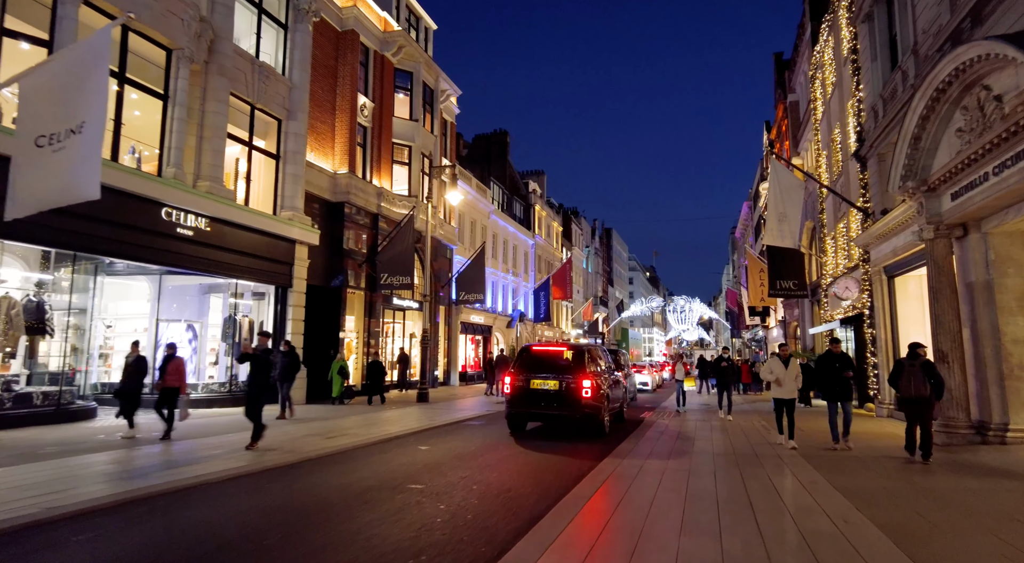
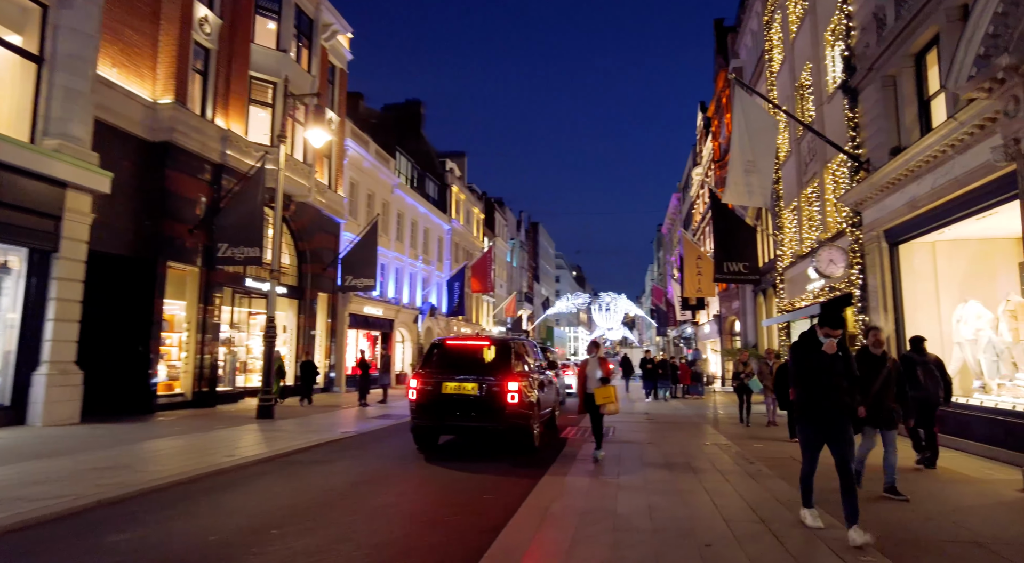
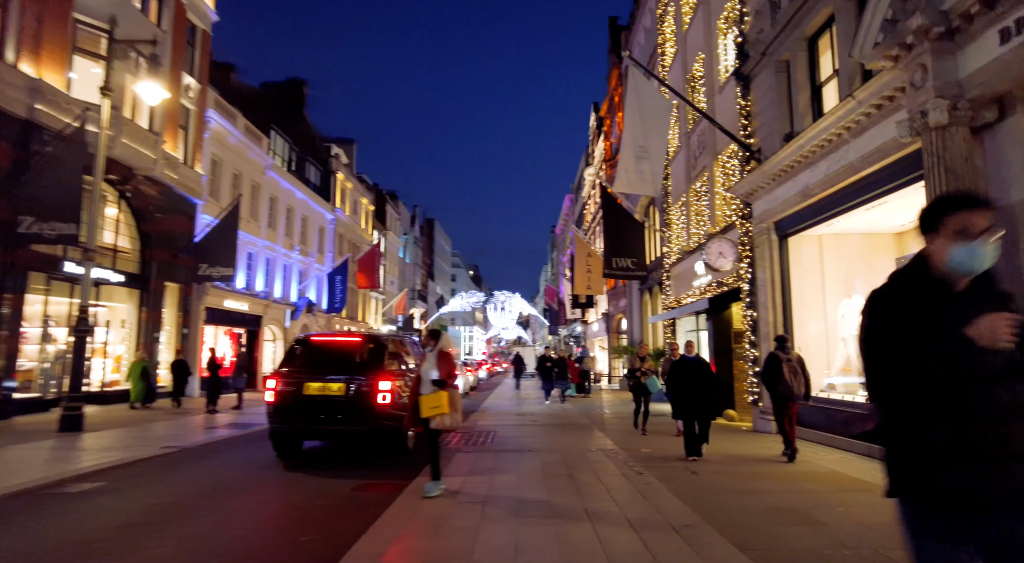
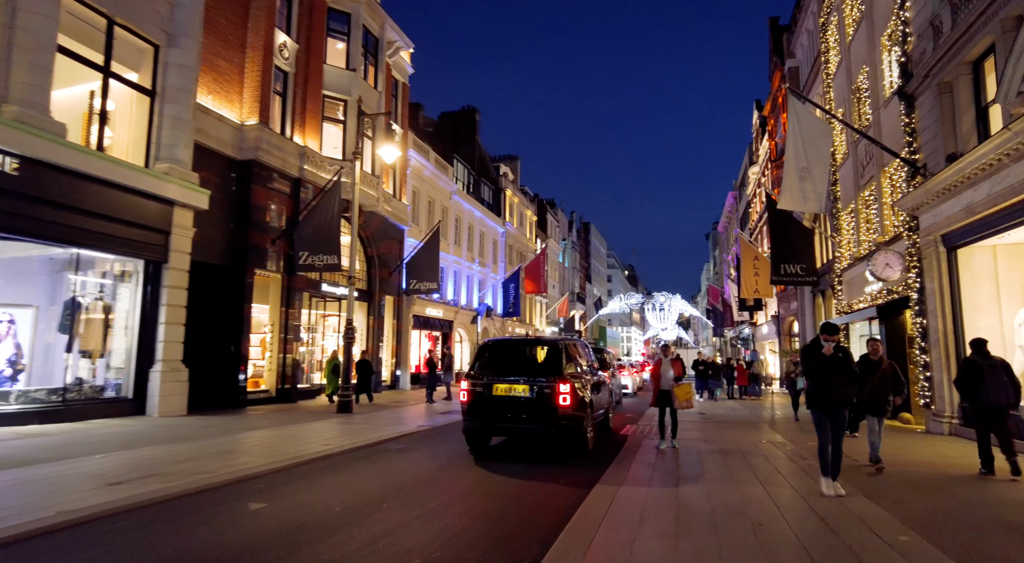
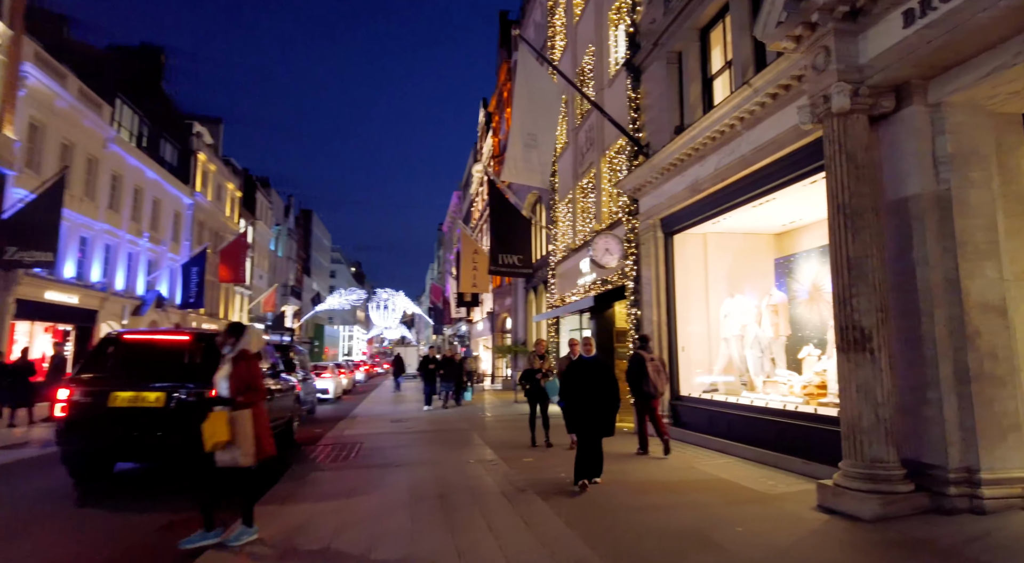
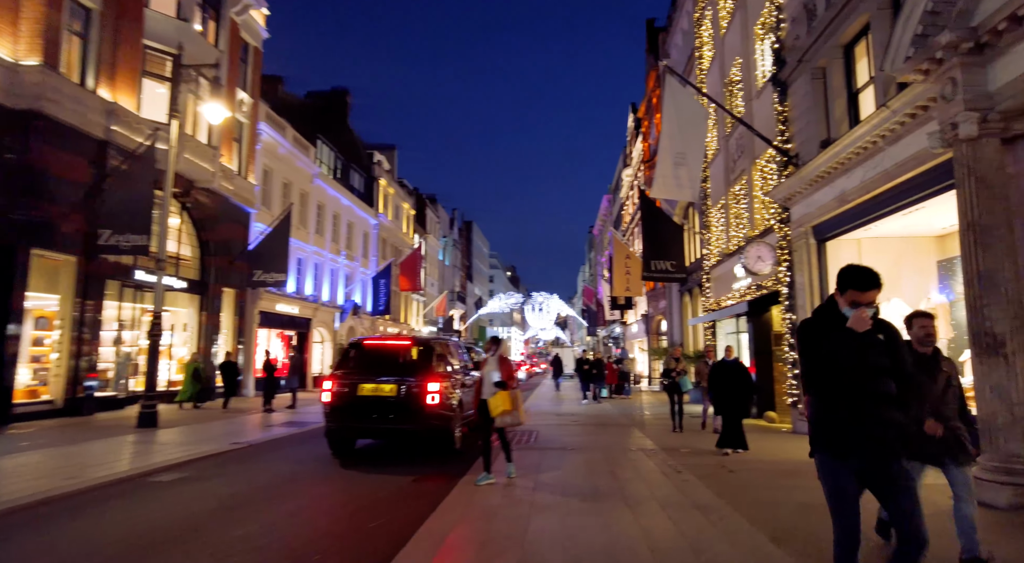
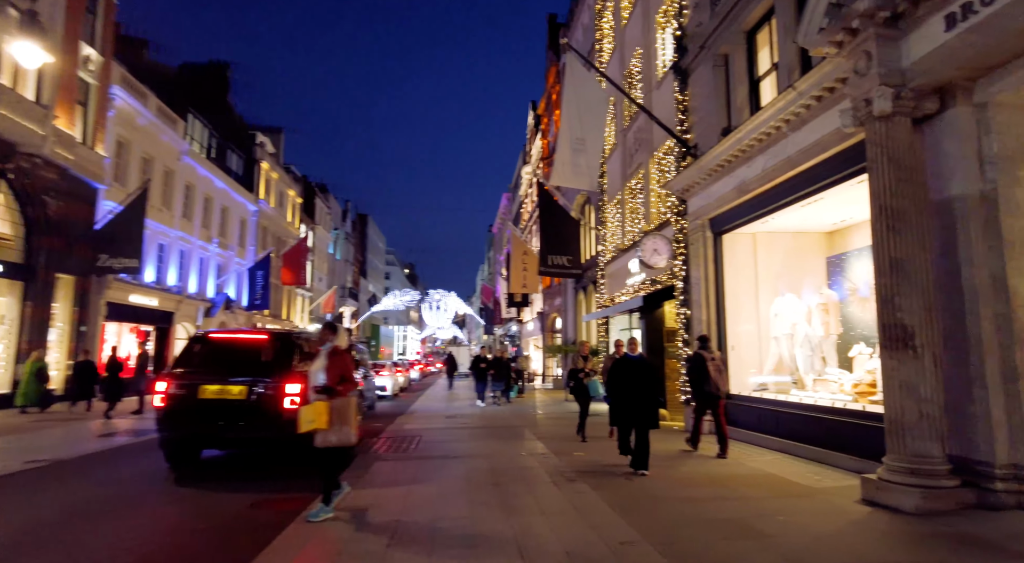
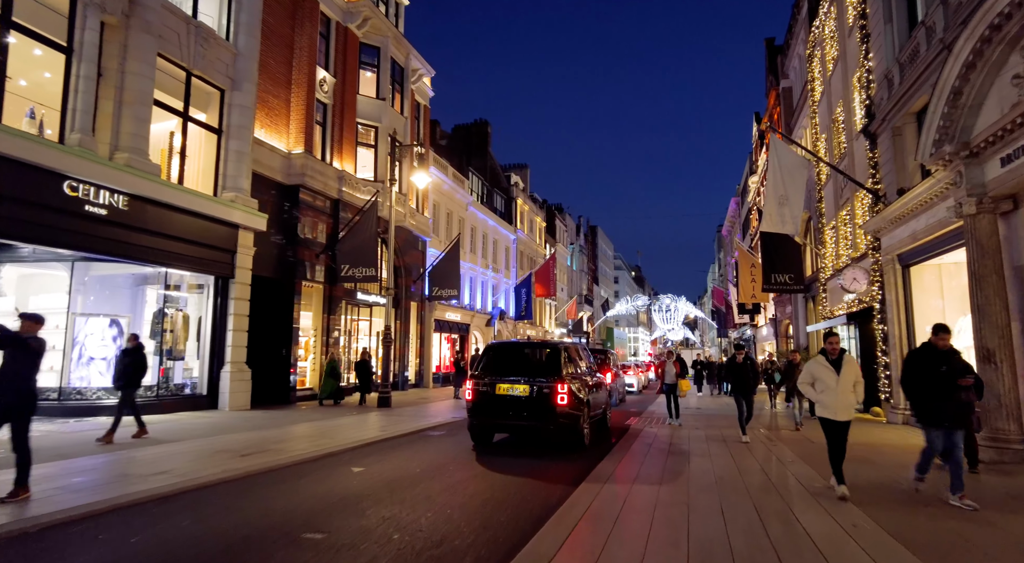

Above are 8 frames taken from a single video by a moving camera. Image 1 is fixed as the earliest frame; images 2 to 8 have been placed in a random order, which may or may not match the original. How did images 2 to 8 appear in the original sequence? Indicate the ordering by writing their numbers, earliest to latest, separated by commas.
8, 4, 2, 6, 3, 7, 5
